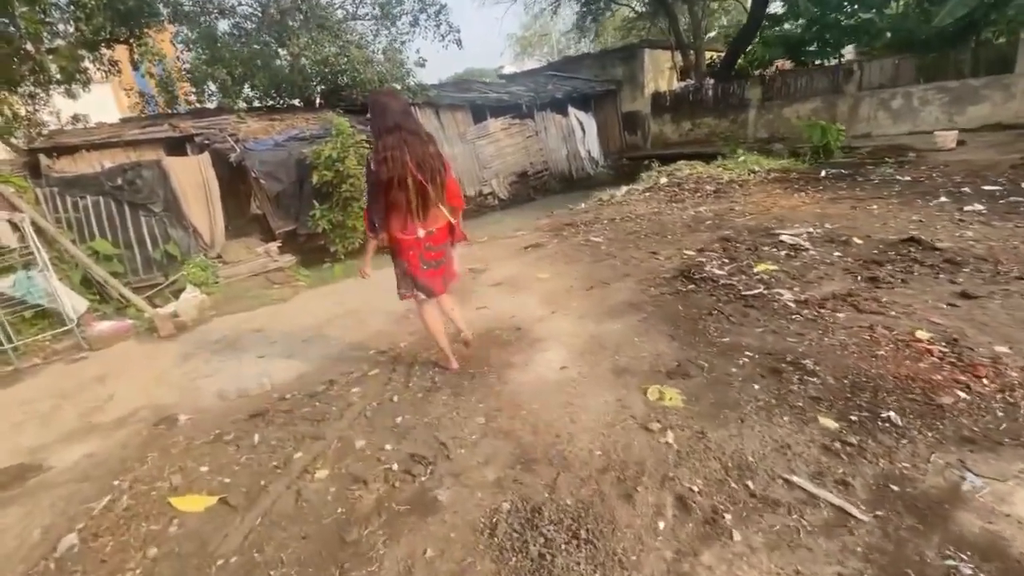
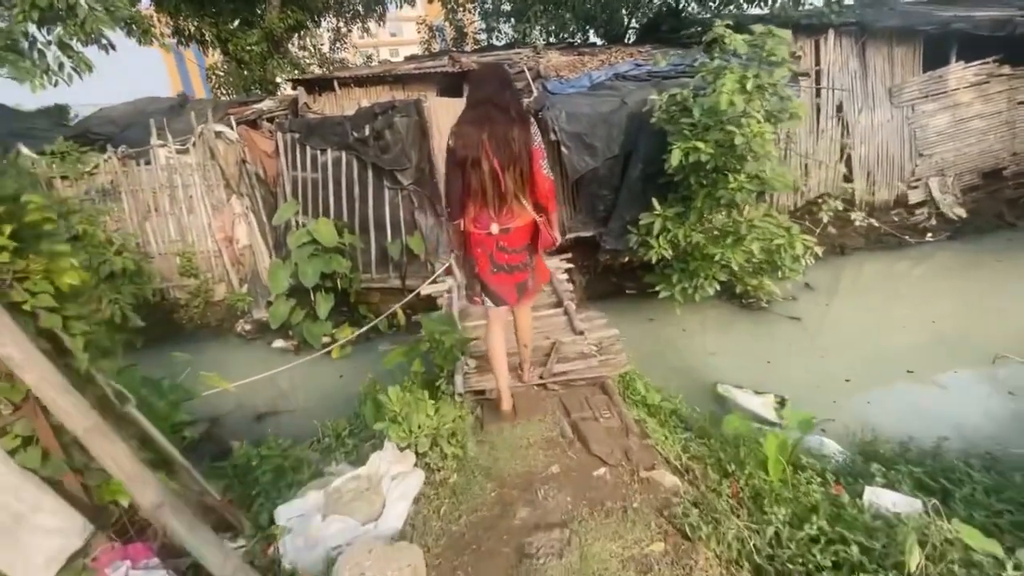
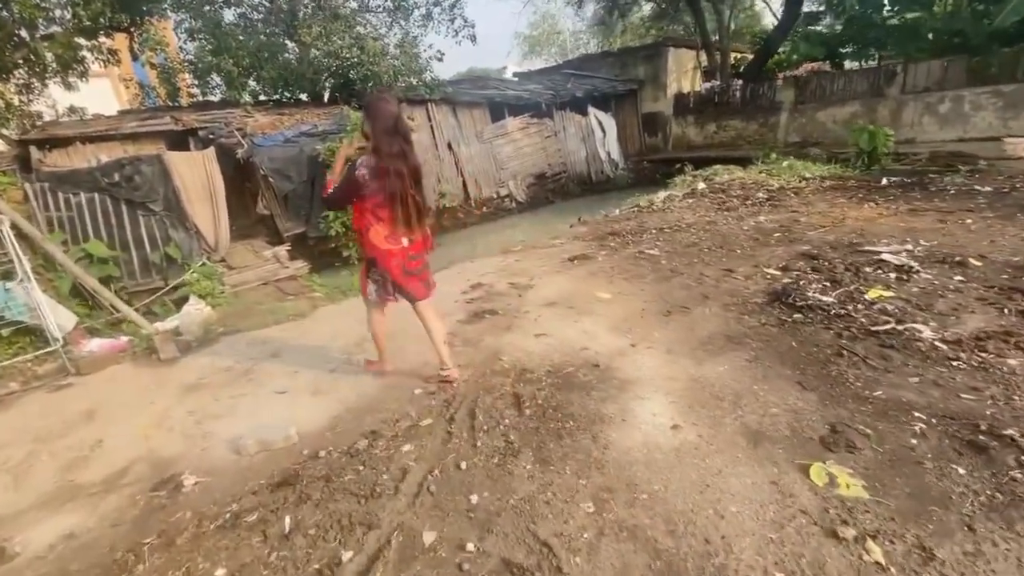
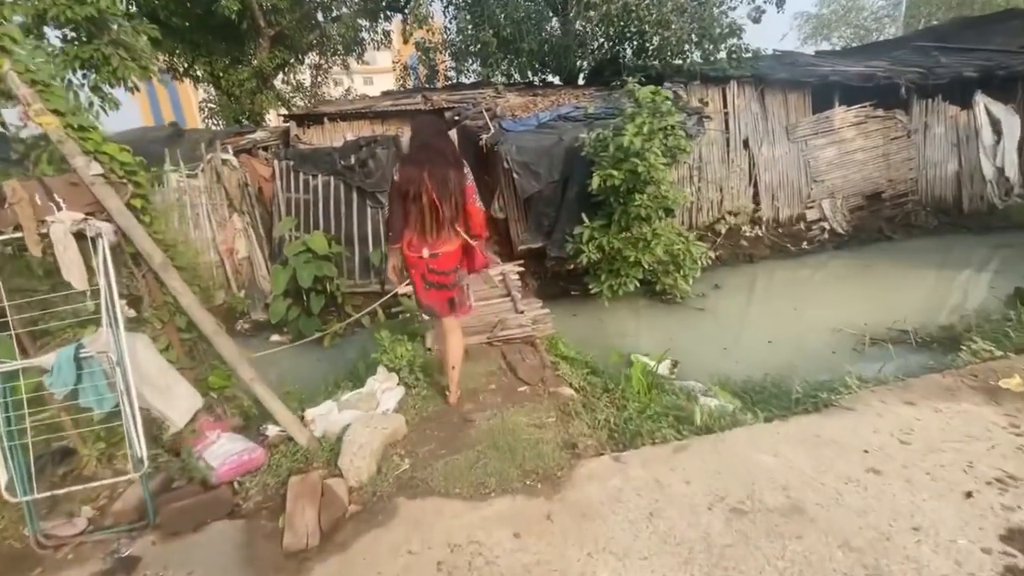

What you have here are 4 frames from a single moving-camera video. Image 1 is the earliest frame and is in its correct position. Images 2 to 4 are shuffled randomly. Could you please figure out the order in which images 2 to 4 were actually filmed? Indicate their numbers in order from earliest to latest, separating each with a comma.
3, 4, 2
